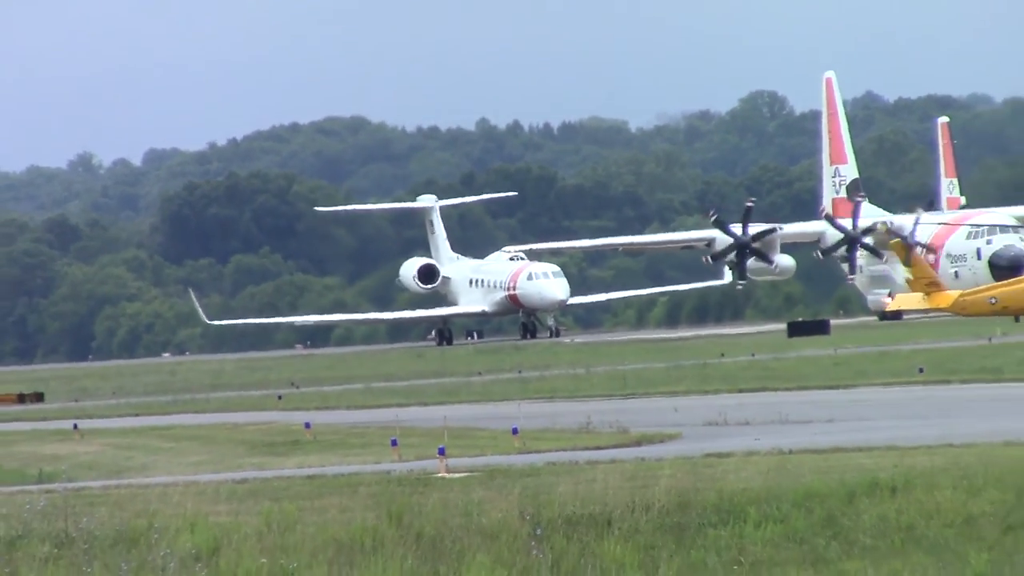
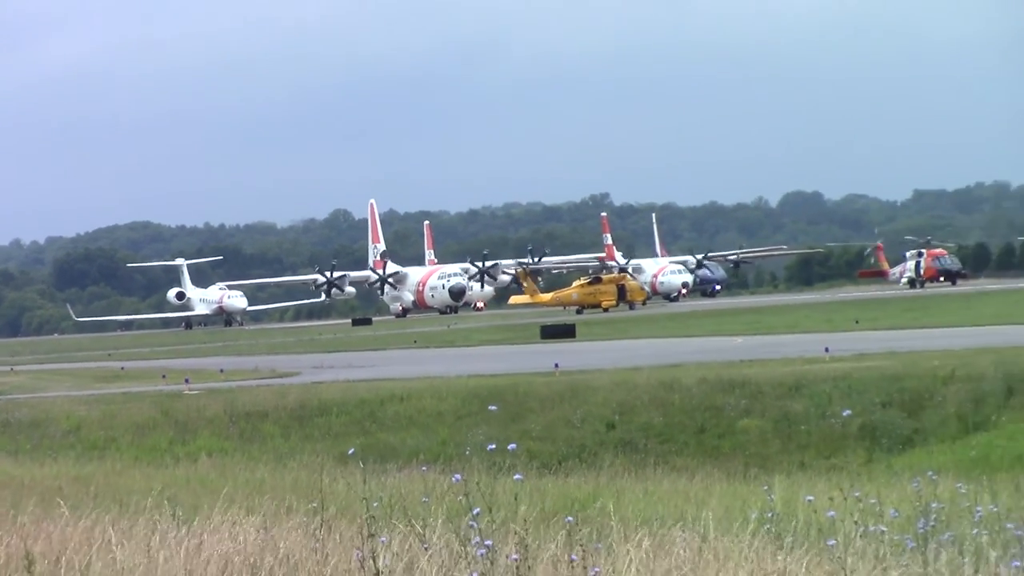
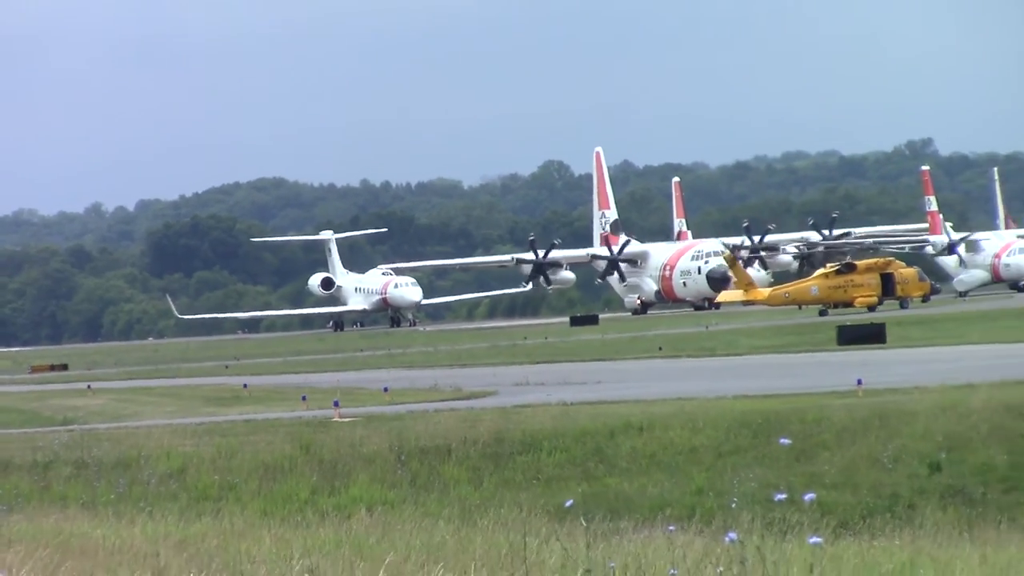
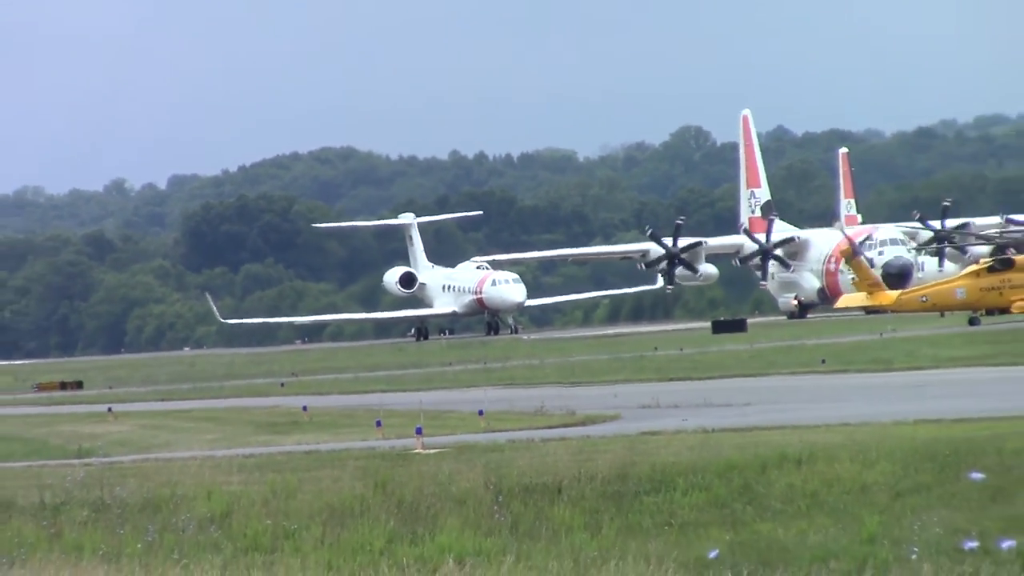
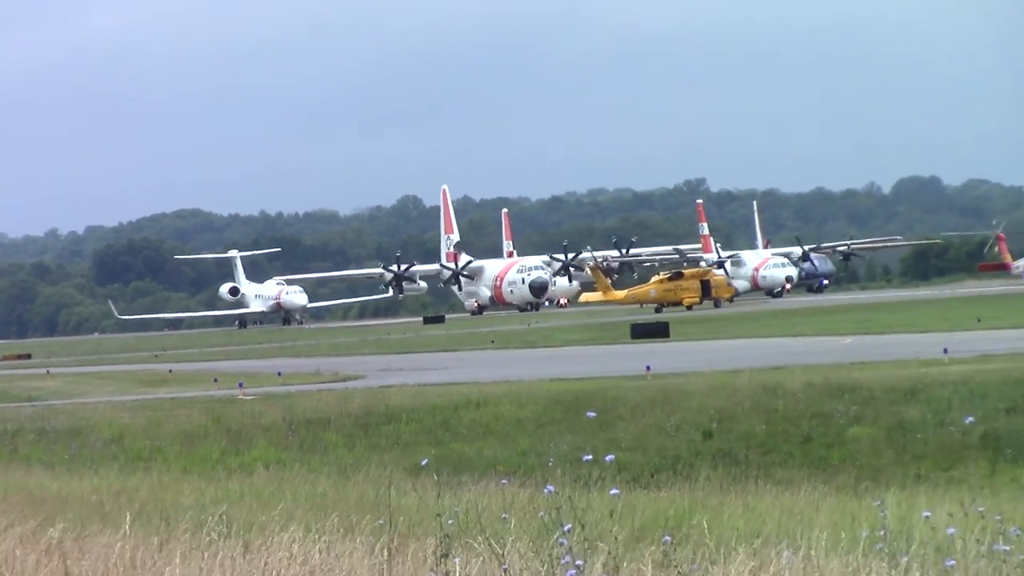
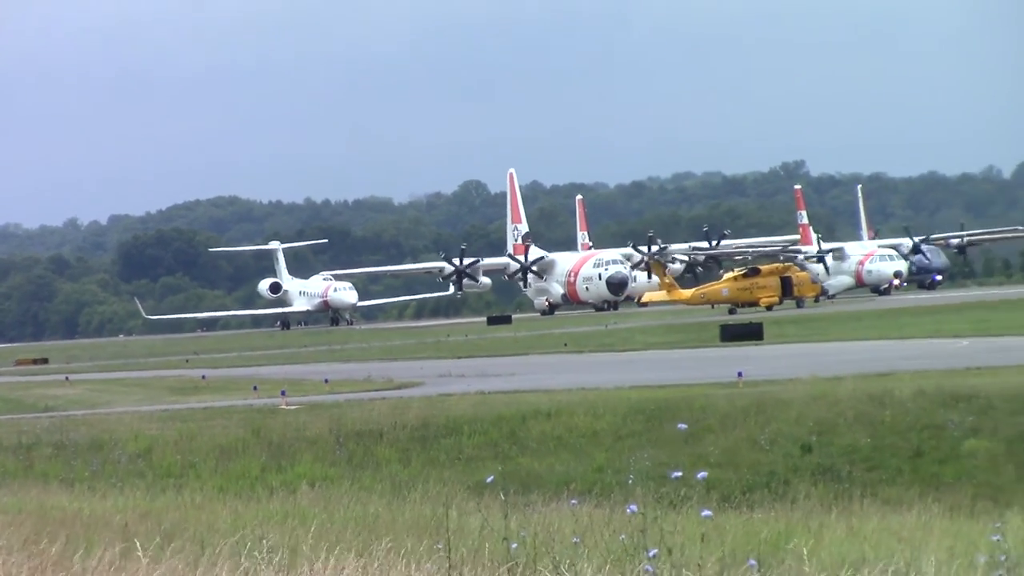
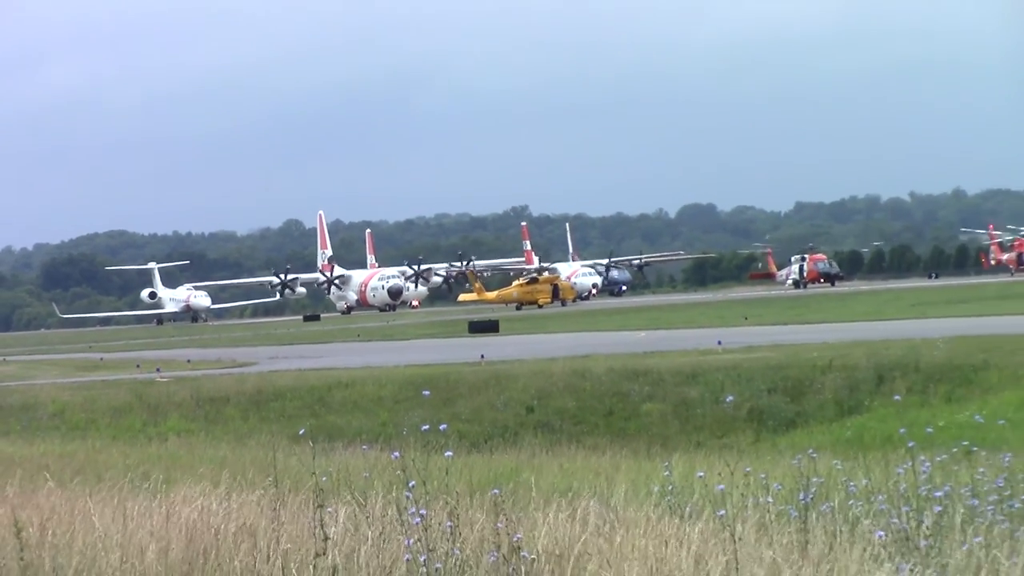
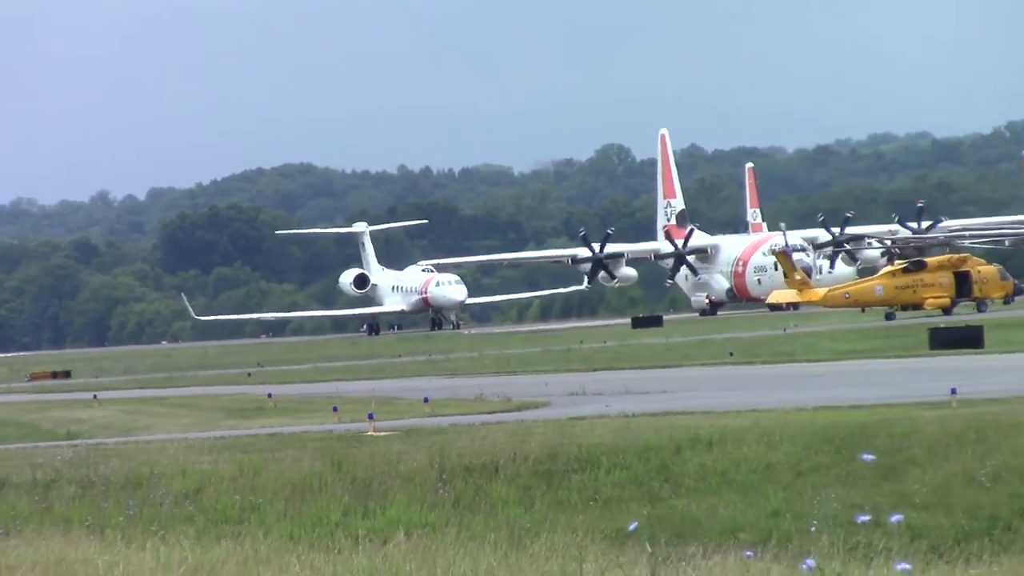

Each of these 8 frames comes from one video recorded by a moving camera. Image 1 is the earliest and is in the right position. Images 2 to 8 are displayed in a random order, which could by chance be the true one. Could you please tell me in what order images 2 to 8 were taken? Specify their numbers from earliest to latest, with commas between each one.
4, 8, 3, 6, 5, 2, 7
